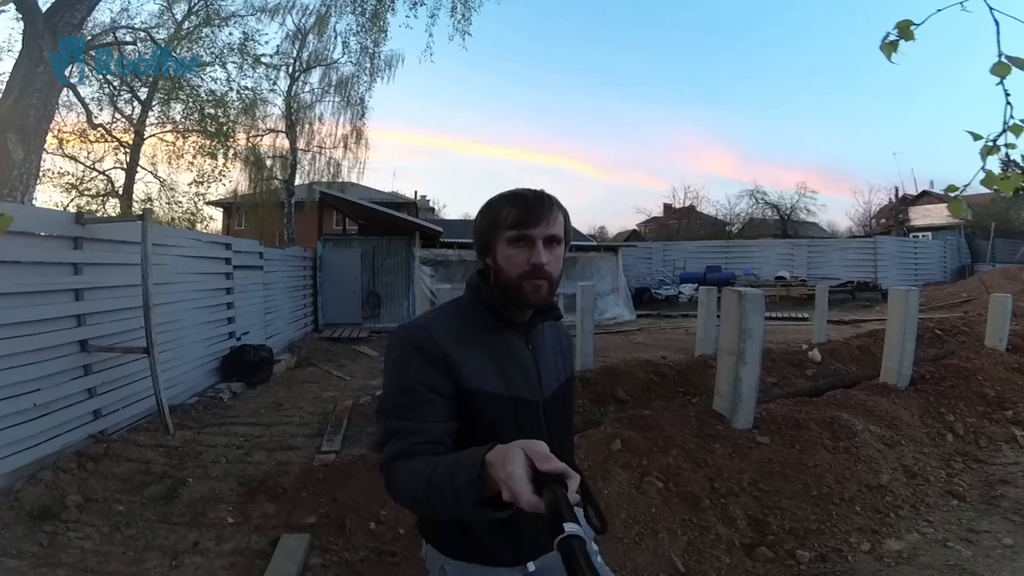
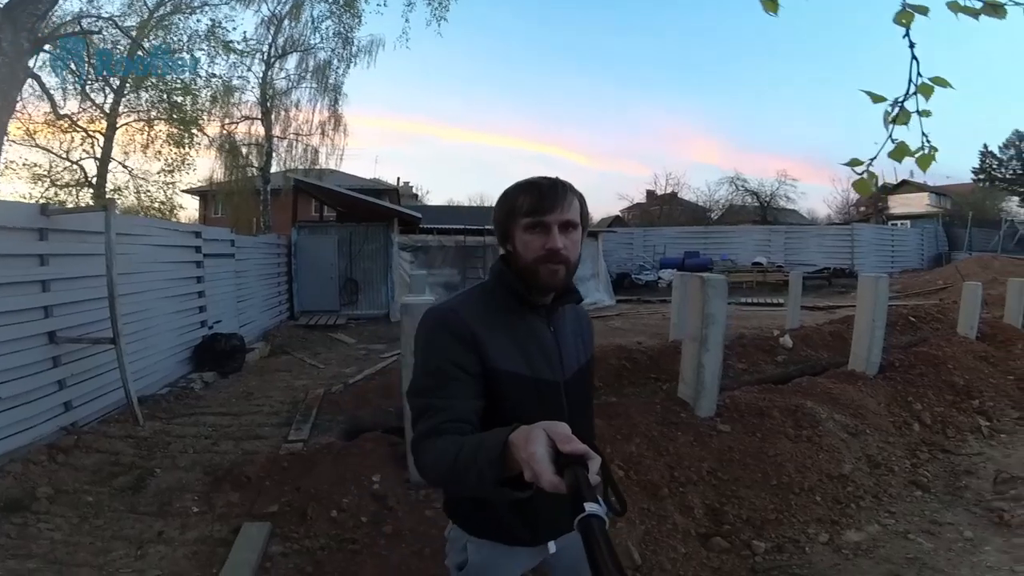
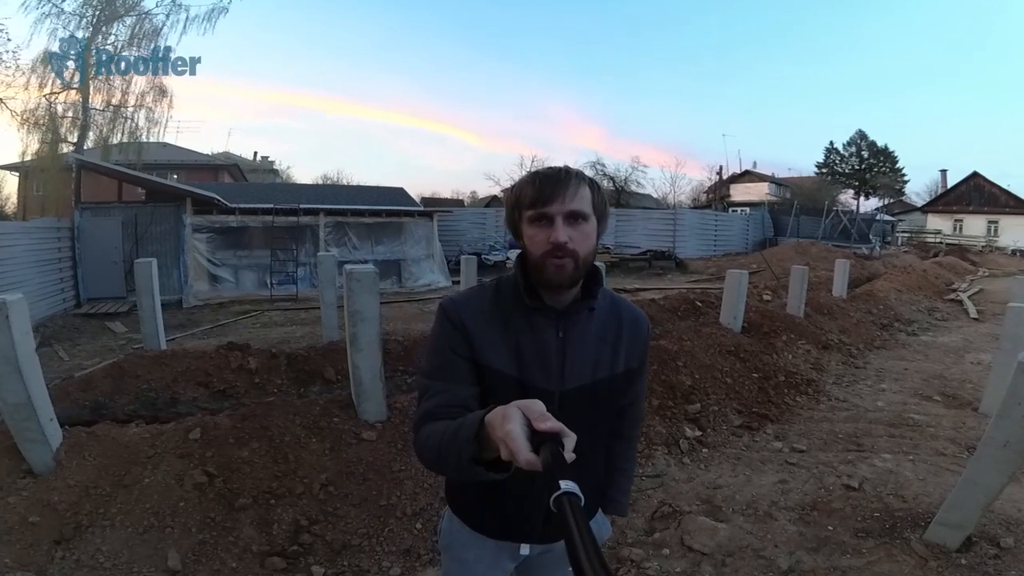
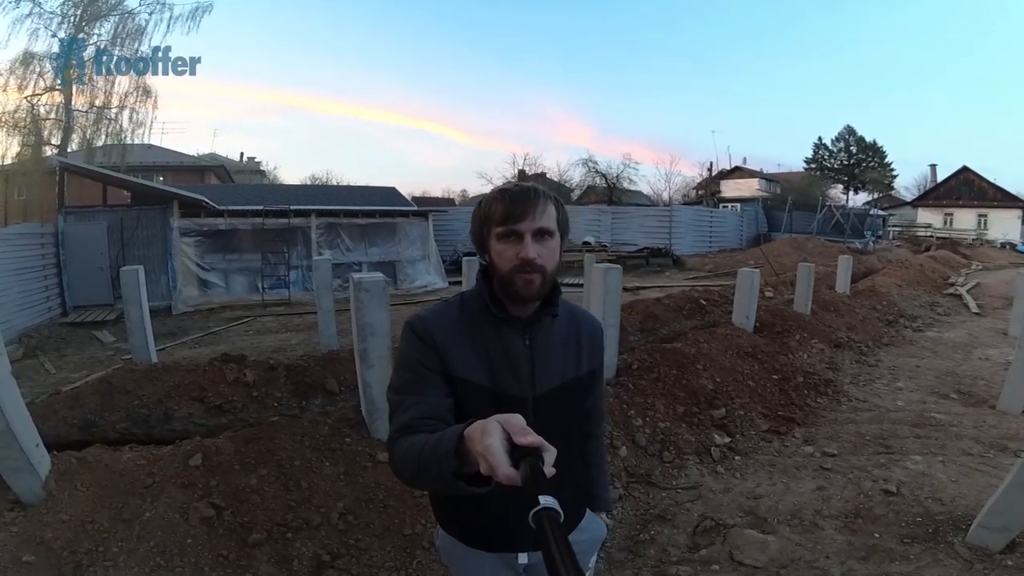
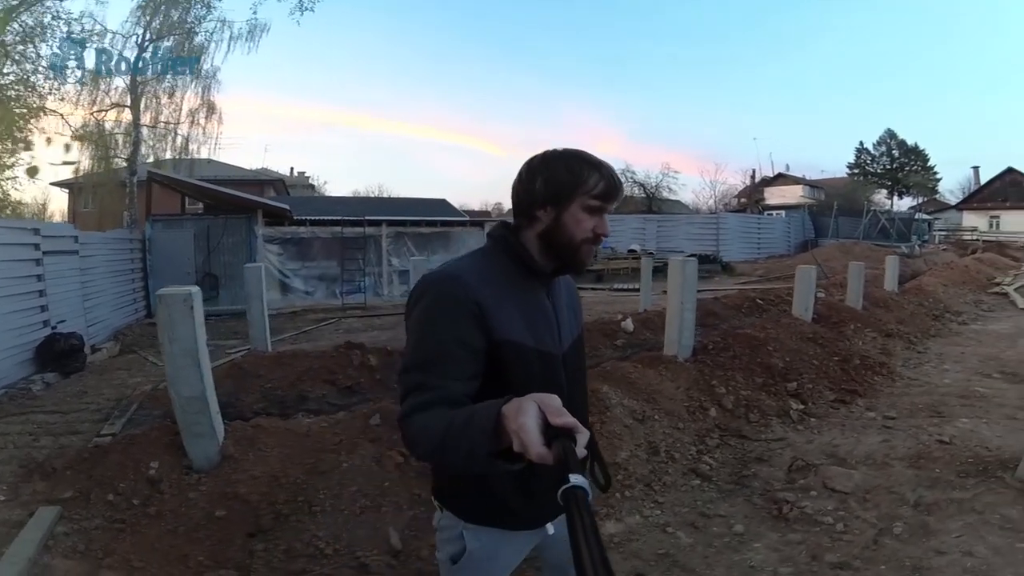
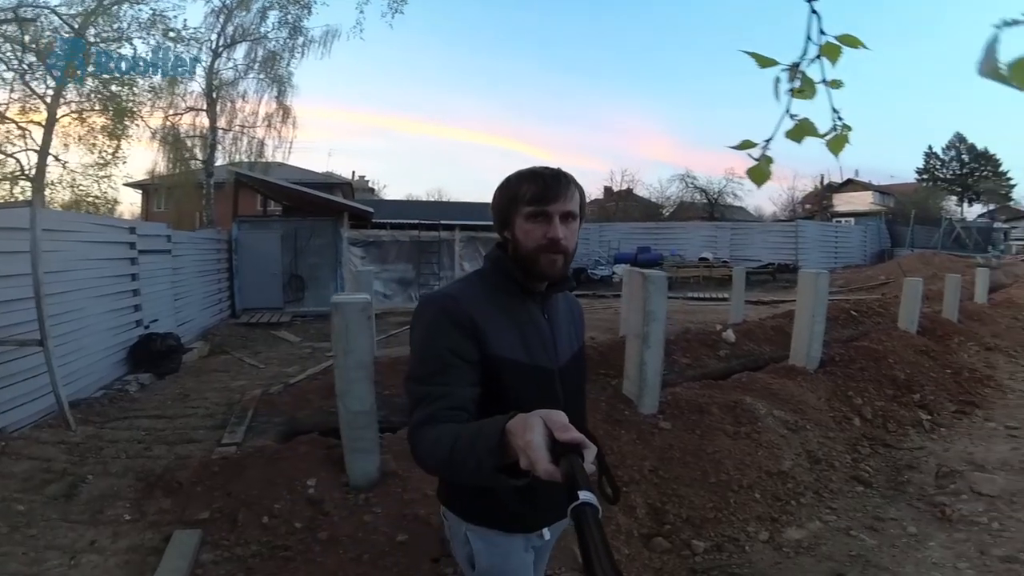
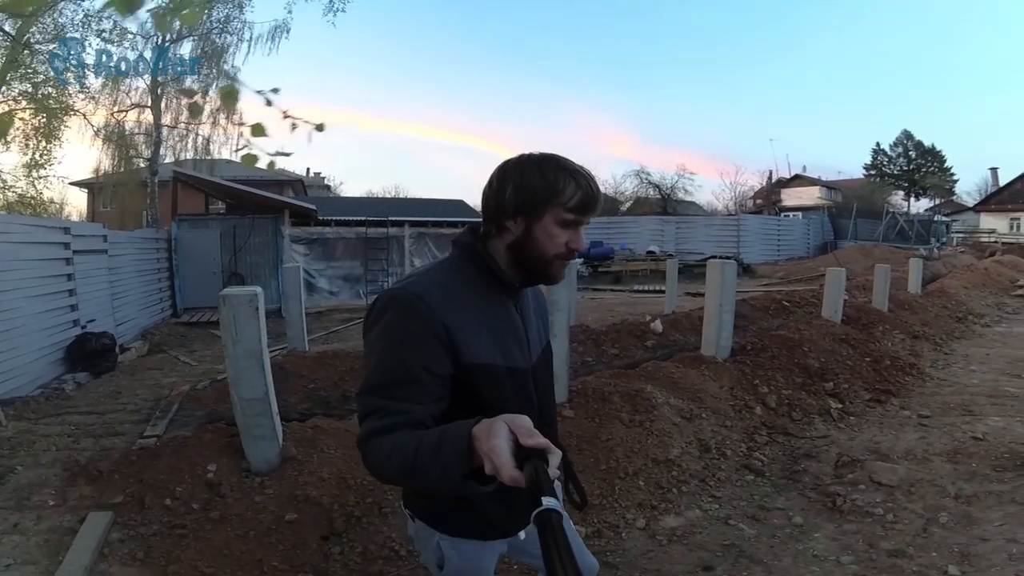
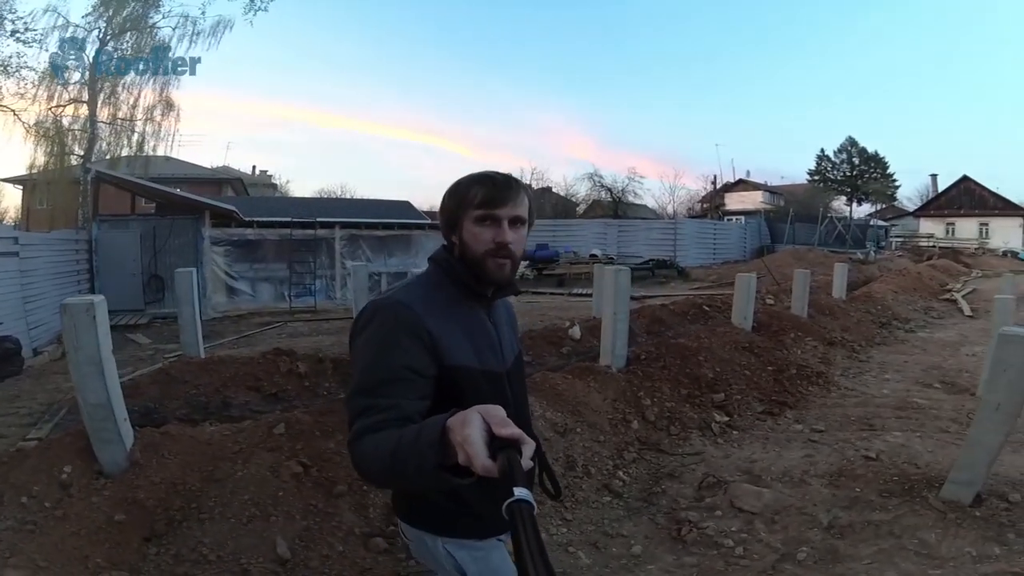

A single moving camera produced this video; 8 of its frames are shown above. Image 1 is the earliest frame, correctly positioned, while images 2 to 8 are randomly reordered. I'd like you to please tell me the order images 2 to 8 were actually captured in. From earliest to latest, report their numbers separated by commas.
2, 6, 7, 5, 8, 3, 4
